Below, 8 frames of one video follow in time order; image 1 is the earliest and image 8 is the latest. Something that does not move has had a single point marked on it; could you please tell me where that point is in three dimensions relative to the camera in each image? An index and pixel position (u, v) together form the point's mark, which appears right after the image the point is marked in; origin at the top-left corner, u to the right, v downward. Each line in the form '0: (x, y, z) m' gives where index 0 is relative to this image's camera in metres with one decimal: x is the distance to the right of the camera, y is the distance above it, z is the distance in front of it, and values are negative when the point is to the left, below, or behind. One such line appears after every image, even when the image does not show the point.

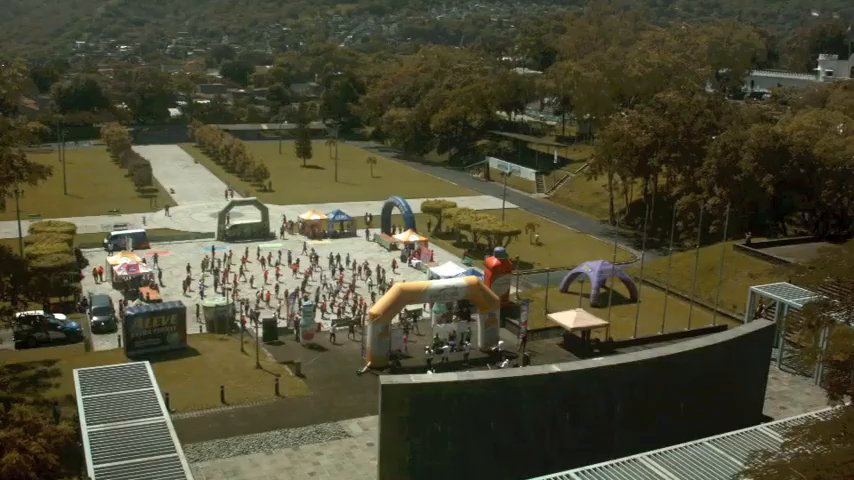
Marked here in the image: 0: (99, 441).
0: (-6.0, -3.6, +15.2) m
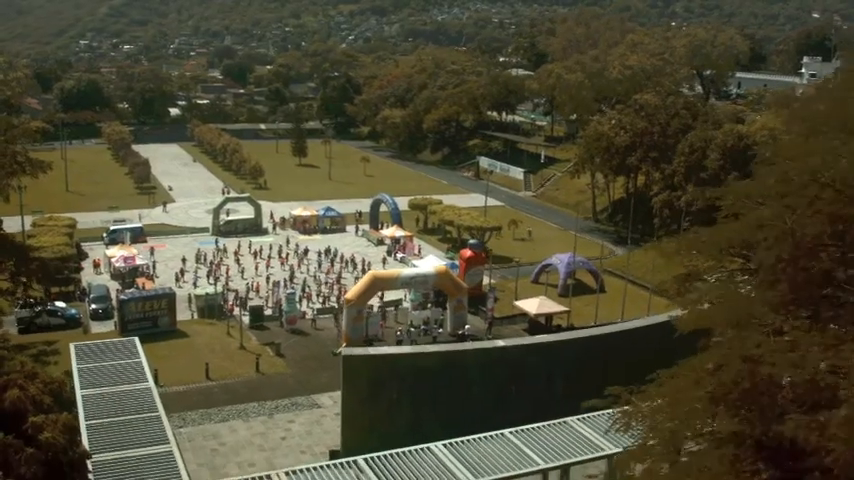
0: (-6.9, -3.3, +17.1) m
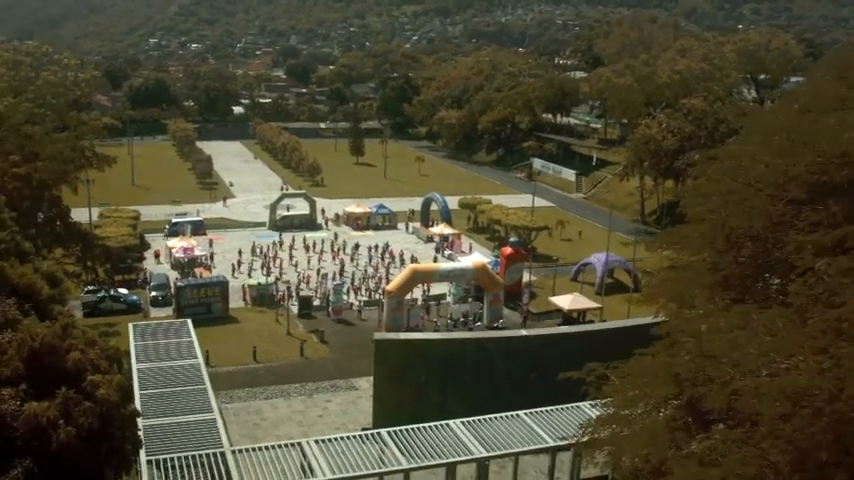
0: (-6.4, -3.0, +18.8) m
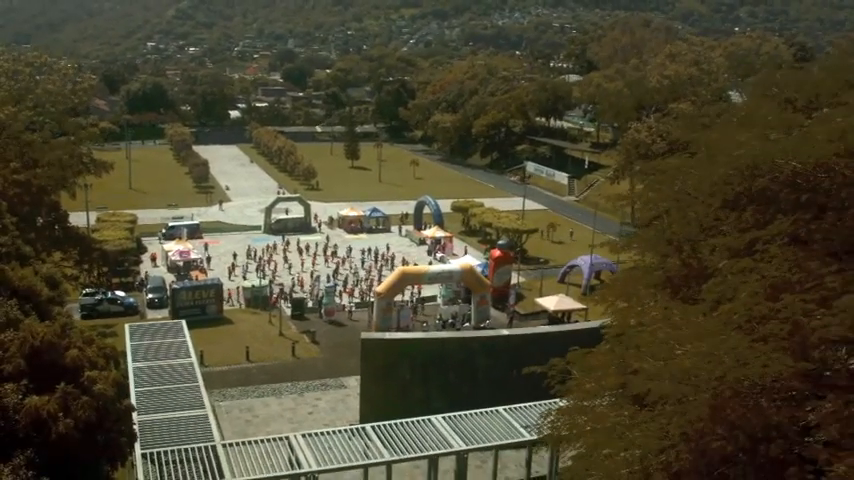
0: (-6.7, -3.1, +19.6) m
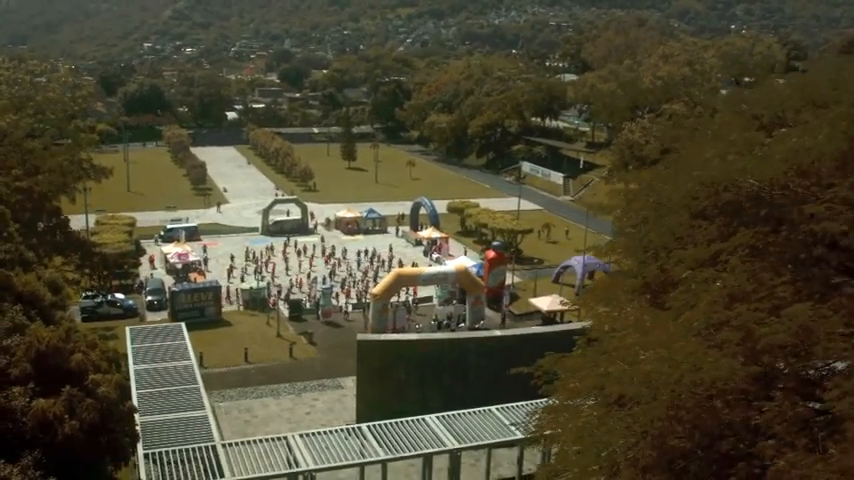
0: (-6.9, -3.2, +20.1) m
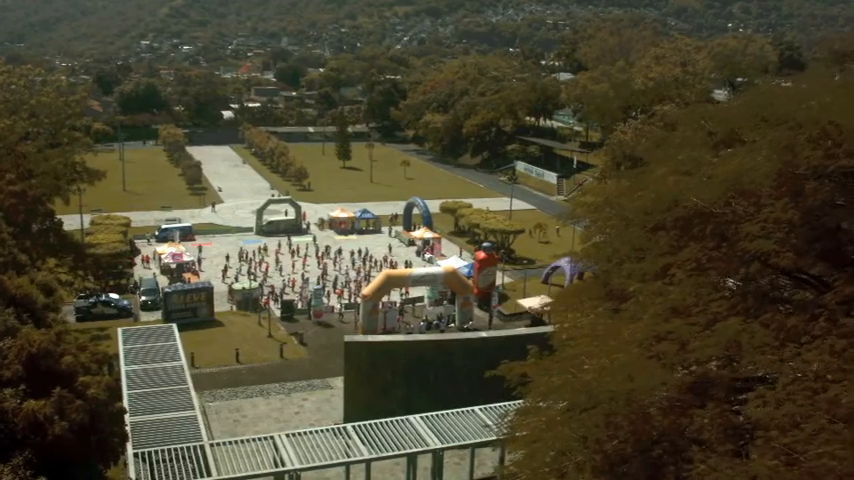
0: (-7.2, -3.3, +20.4) m
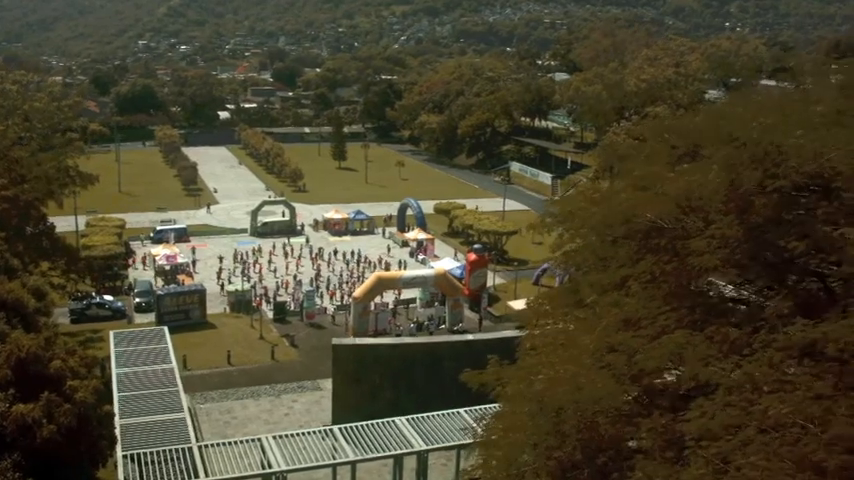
0: (-7.5, -3.4, +20.7) m
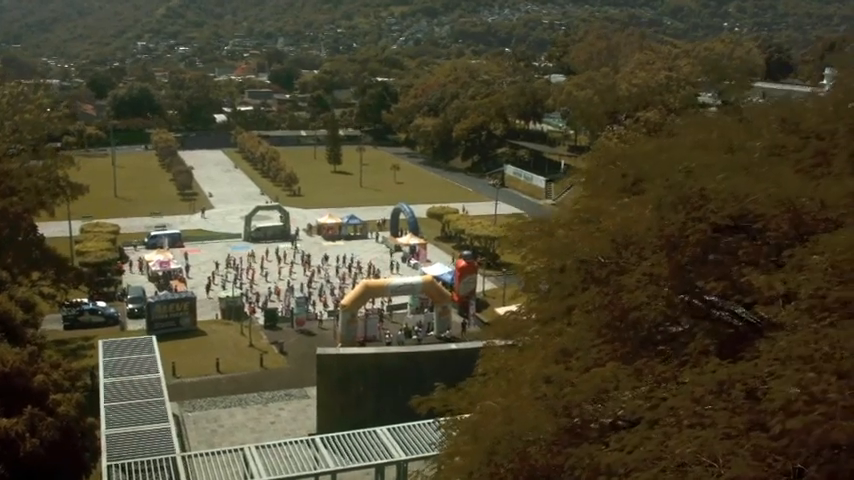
0: (-8.0, -3.7, +21.1) m
